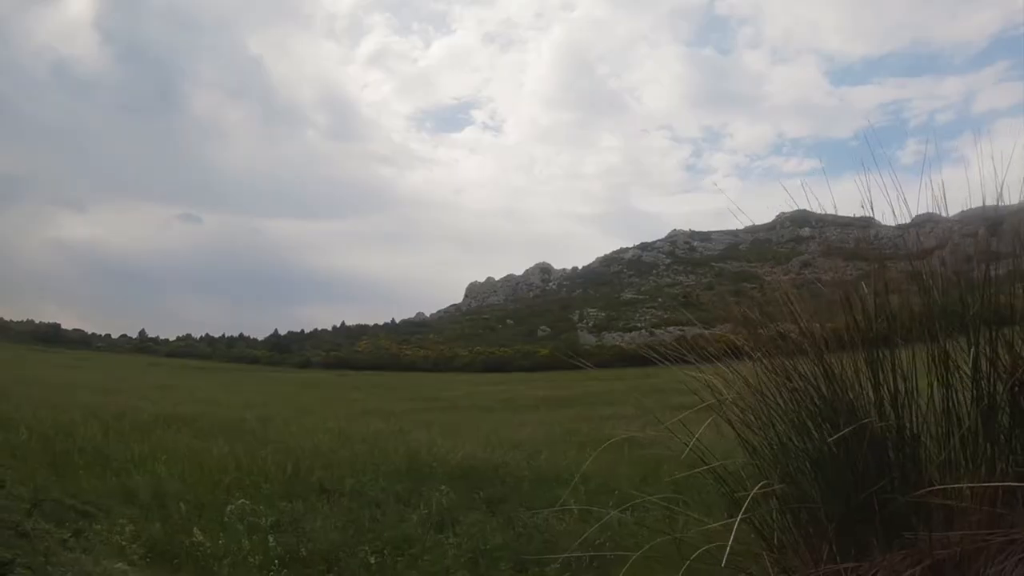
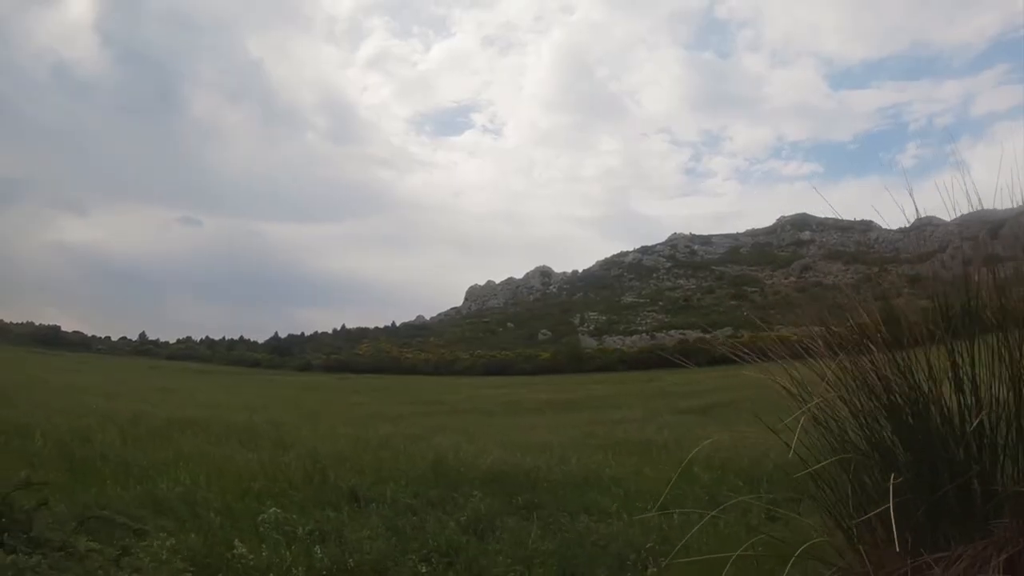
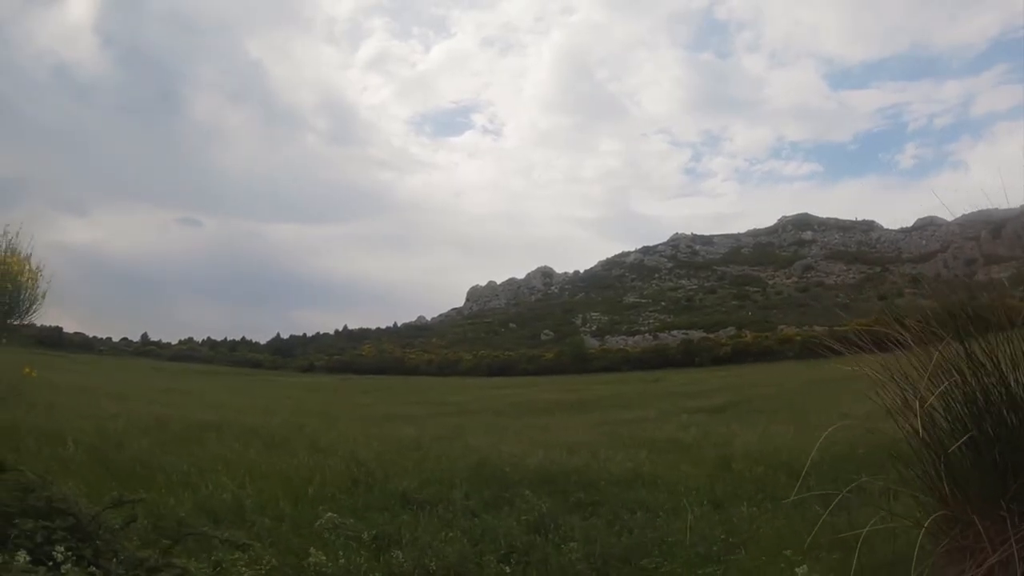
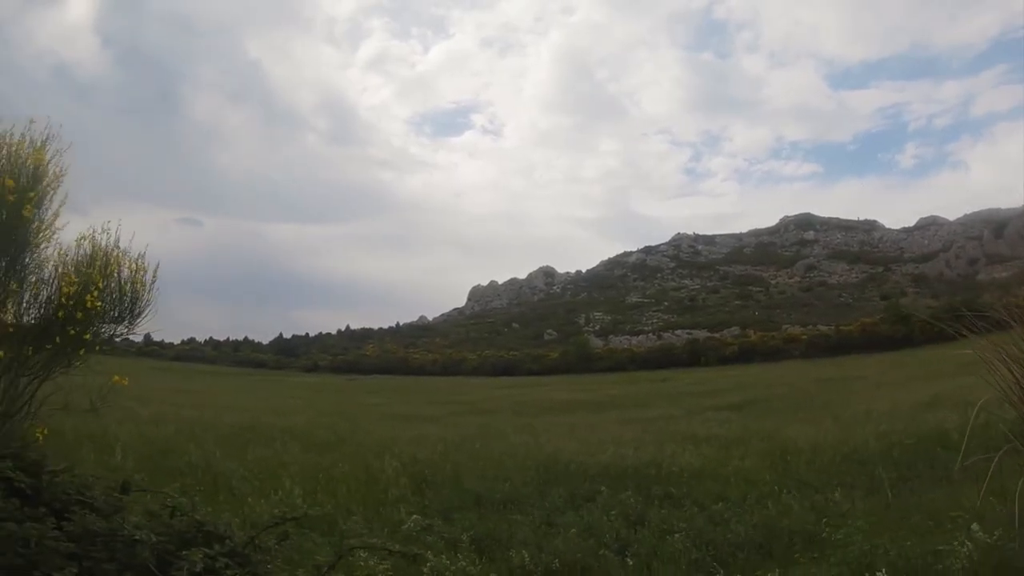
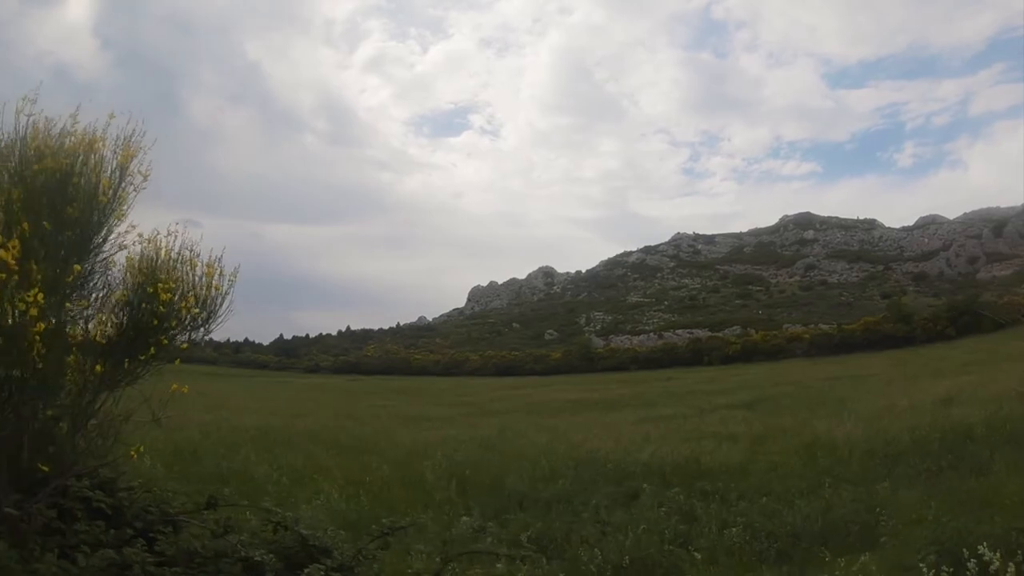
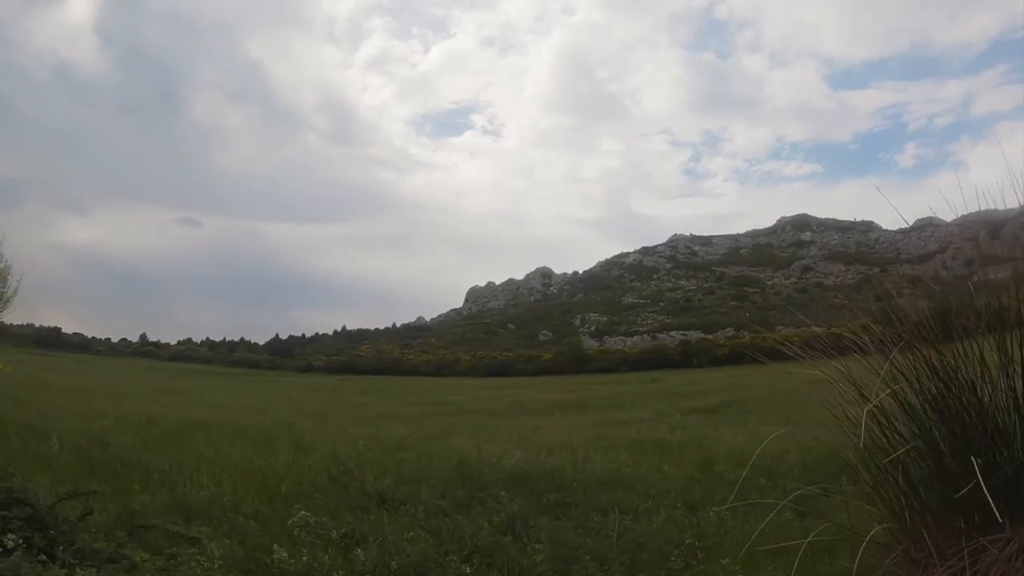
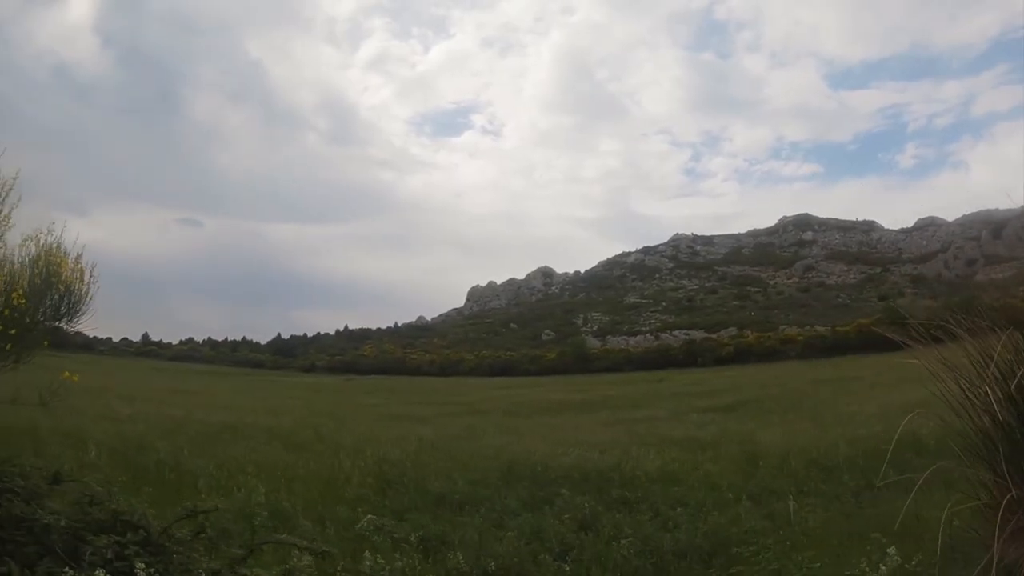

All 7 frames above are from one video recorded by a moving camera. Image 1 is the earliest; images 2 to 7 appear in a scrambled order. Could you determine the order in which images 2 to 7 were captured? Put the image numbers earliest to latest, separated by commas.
2, 6, 3, 7, 4, 5
